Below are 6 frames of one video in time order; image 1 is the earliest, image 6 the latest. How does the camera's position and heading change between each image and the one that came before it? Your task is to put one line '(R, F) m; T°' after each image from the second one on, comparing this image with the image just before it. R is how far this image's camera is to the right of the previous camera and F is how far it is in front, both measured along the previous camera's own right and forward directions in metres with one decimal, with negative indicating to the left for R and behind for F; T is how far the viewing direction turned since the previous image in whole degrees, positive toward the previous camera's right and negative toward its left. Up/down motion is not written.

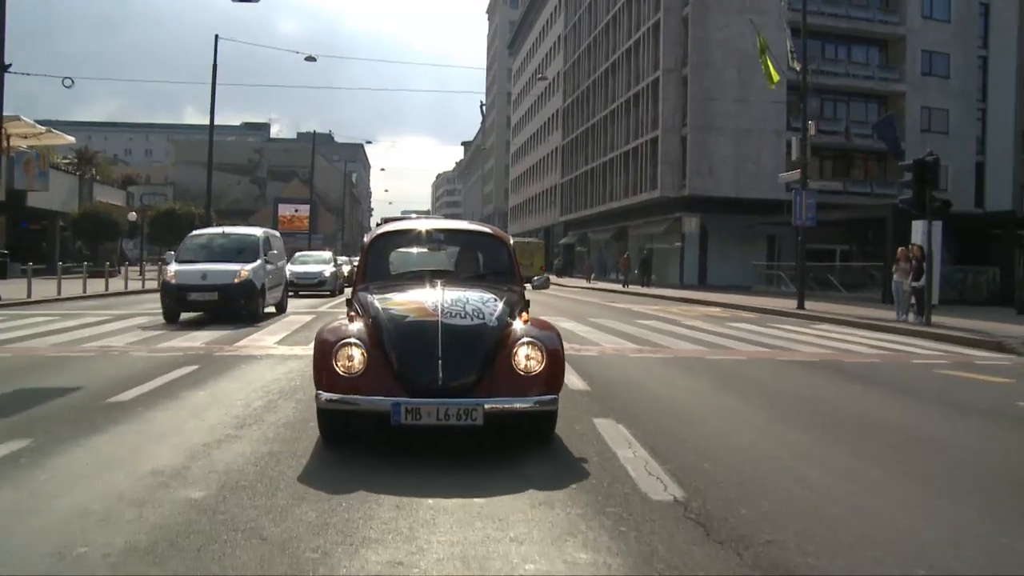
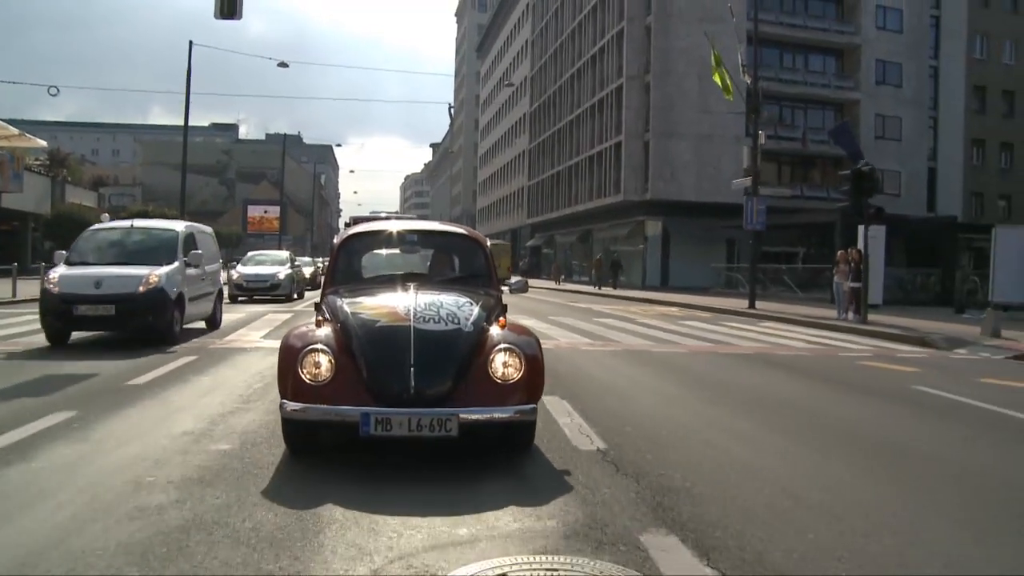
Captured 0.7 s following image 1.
(+0.1, -1.3) m; +2°
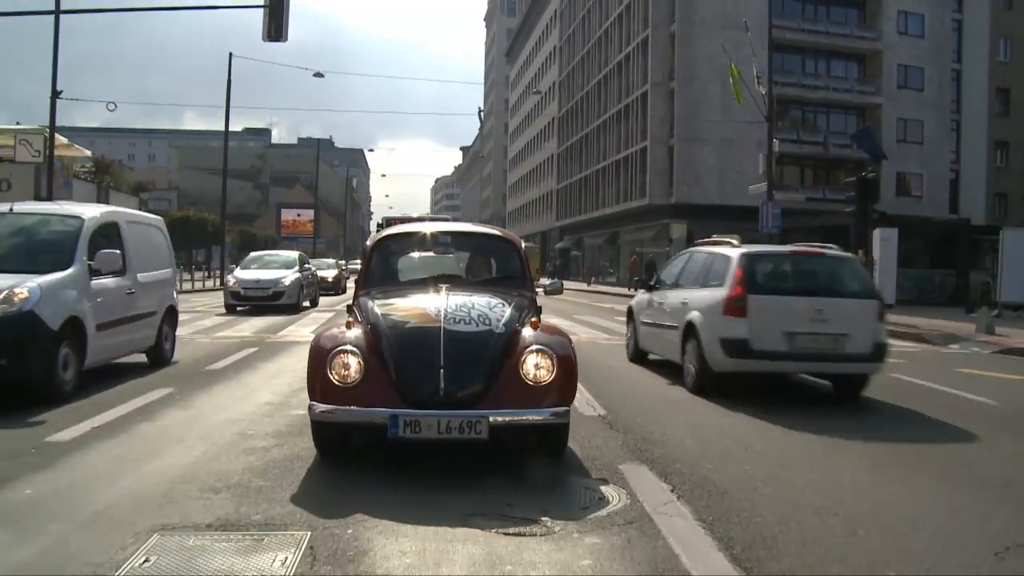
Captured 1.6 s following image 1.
(+0.1, -1.5) m; -2°
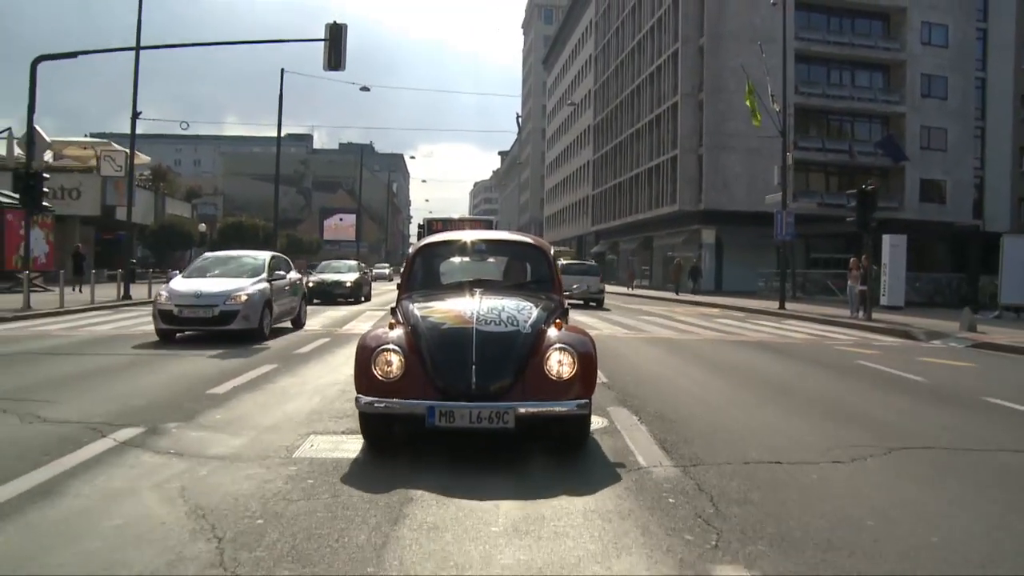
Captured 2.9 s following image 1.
(+0.1, -2.5) m; -2°
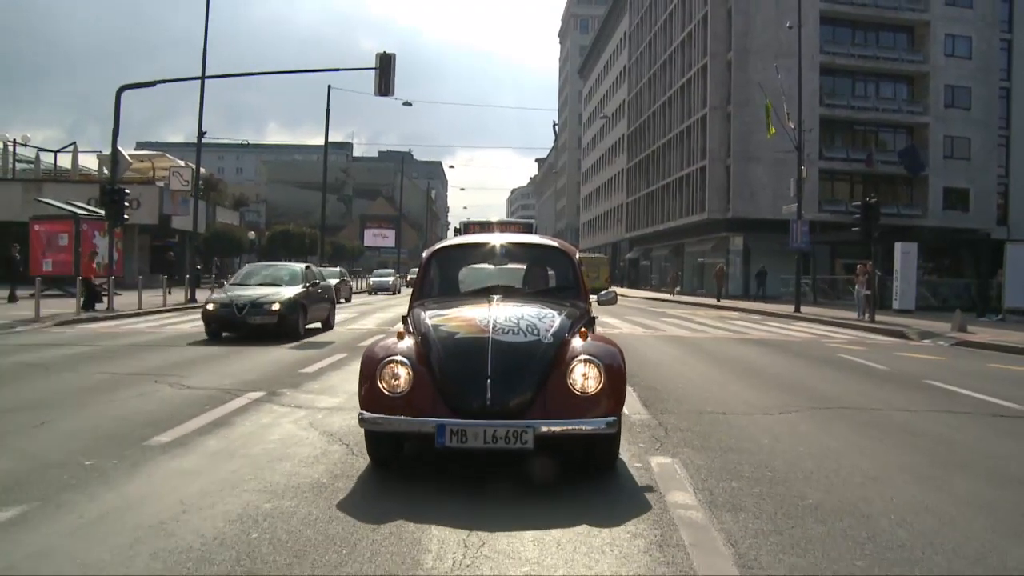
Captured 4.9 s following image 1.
(+0.1, -2.4) m; -2°
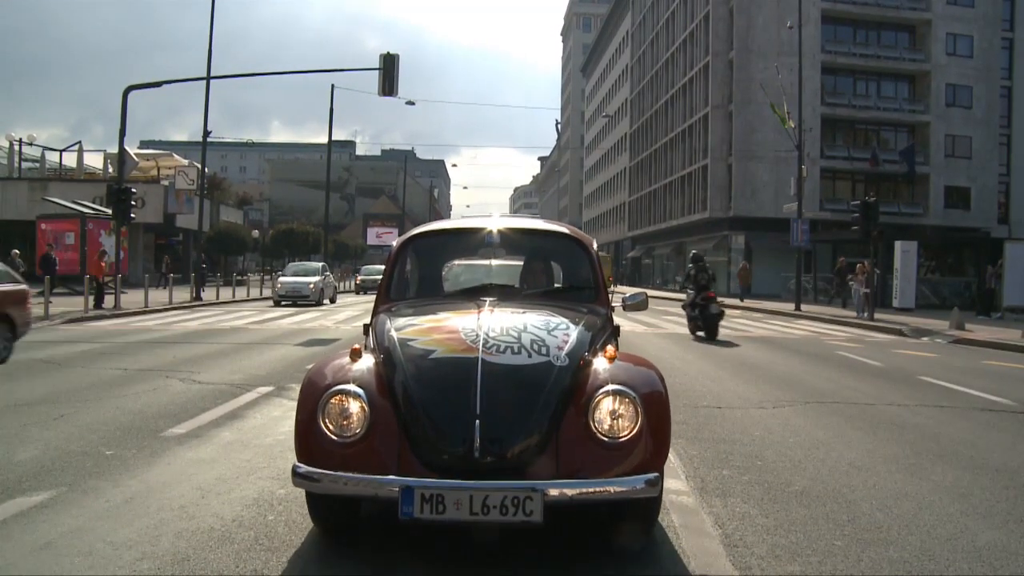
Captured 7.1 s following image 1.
(0.0, -0.3) m; 0°
